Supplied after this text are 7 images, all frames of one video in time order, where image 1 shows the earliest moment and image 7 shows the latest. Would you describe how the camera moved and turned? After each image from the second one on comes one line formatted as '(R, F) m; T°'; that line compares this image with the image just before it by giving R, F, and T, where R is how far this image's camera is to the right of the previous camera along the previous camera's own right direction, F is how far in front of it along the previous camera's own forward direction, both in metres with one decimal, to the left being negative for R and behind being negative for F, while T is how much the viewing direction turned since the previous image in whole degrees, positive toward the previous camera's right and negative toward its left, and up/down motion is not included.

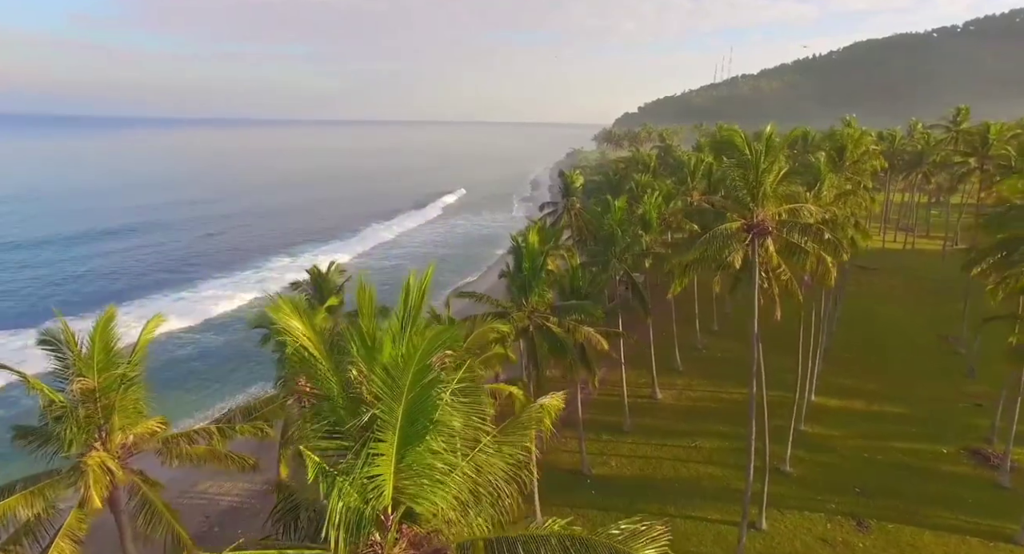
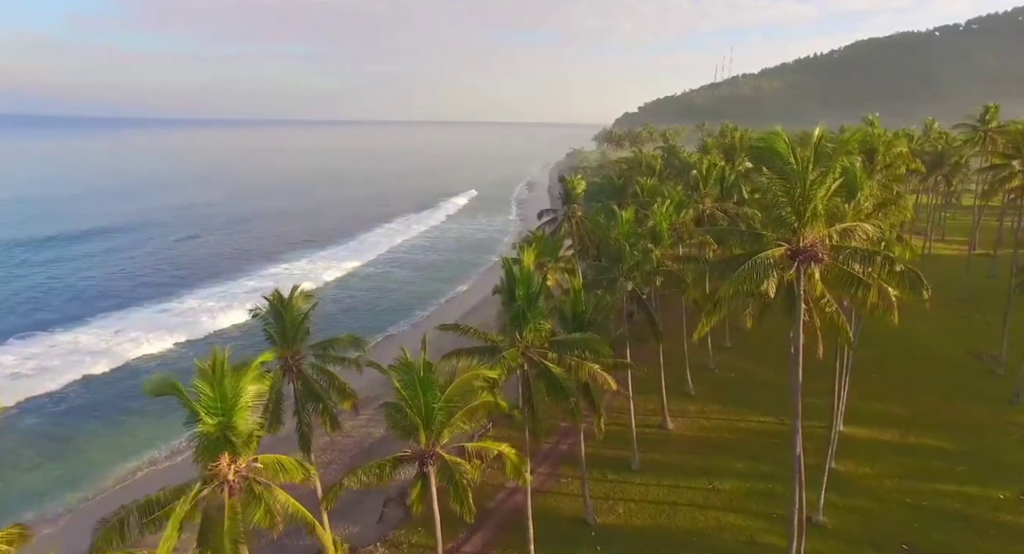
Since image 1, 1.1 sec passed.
(+0.2, +2.4) m; 0°
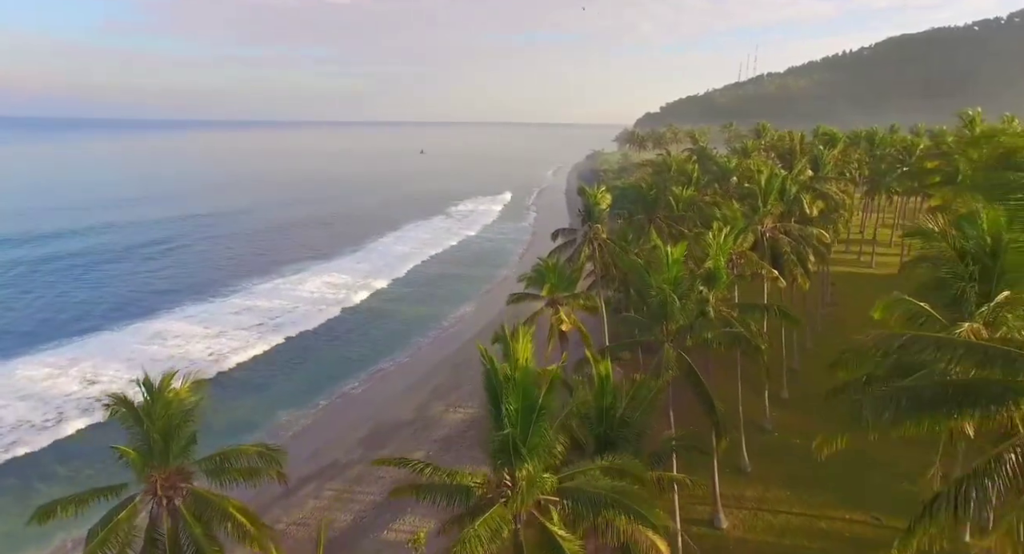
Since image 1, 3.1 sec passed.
(+0.4, +5.5) m; -2°
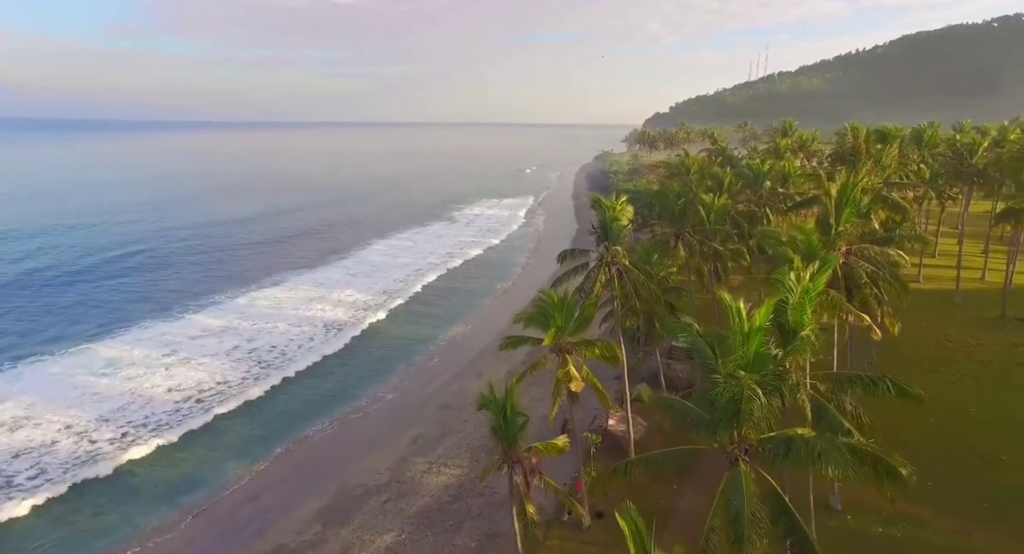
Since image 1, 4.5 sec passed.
(+0.3, +5.0) m; -1°
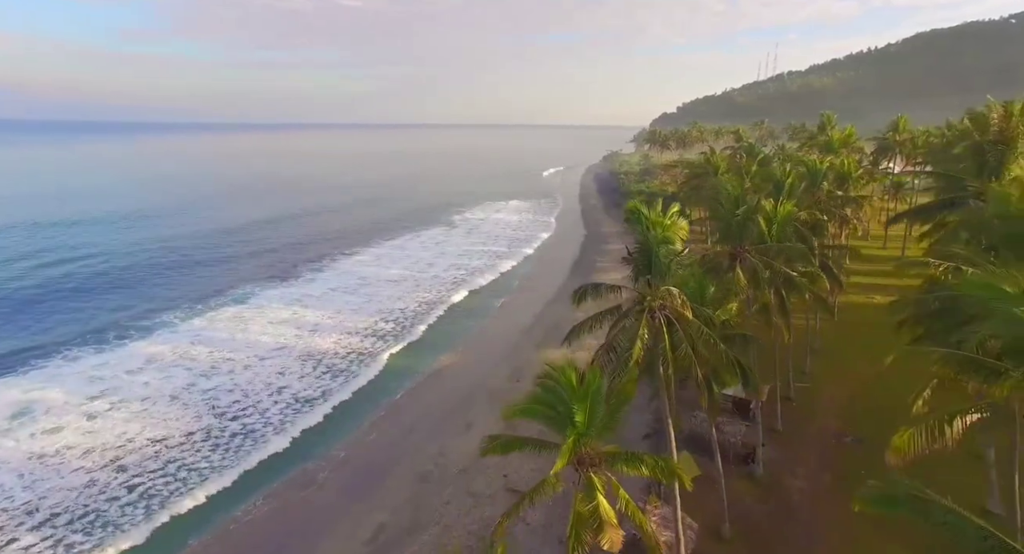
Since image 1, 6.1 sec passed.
(+0.2, +6.4) m; 0°
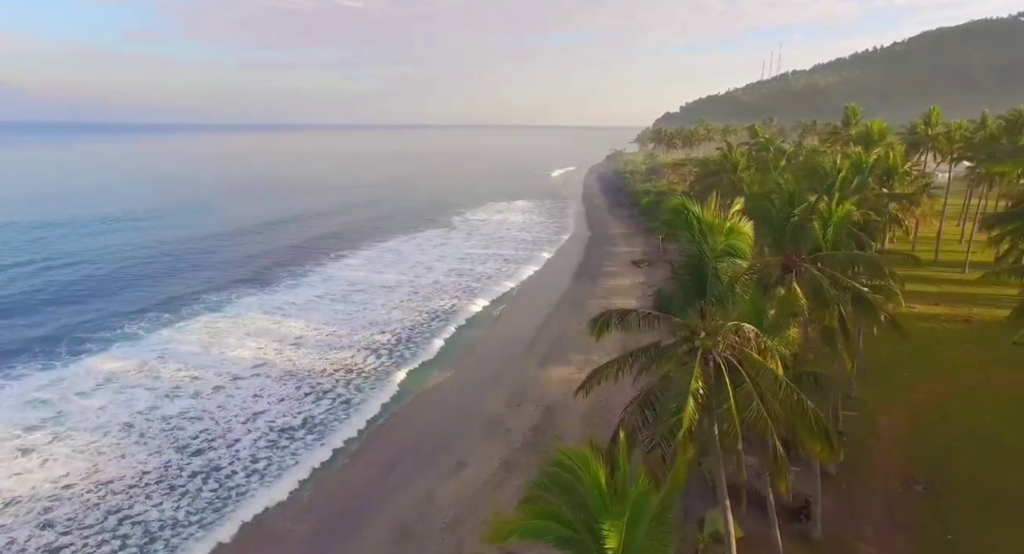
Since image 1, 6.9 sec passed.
(+0.1, +3.6) m; 0°
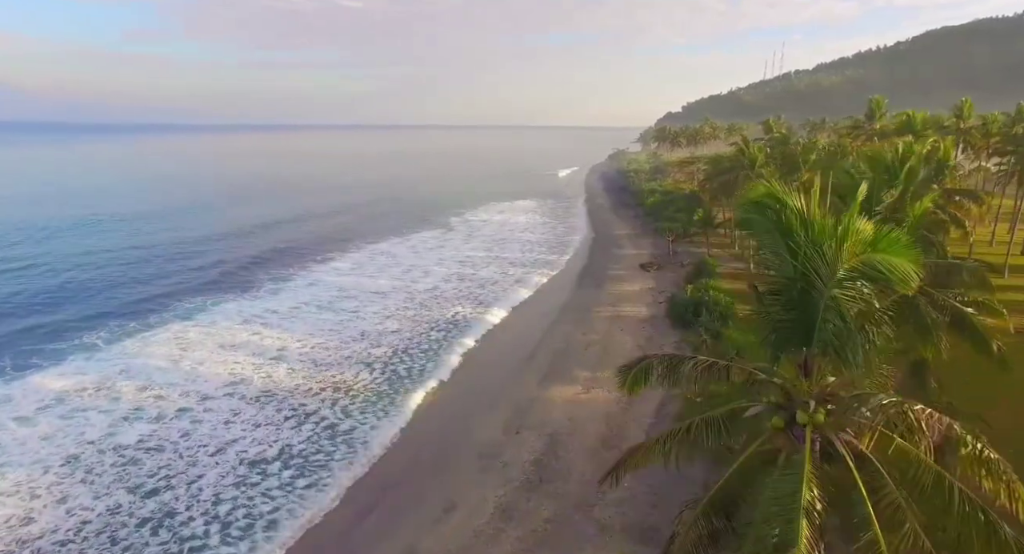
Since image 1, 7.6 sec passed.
(+0.1, +3.2) m; 0°
